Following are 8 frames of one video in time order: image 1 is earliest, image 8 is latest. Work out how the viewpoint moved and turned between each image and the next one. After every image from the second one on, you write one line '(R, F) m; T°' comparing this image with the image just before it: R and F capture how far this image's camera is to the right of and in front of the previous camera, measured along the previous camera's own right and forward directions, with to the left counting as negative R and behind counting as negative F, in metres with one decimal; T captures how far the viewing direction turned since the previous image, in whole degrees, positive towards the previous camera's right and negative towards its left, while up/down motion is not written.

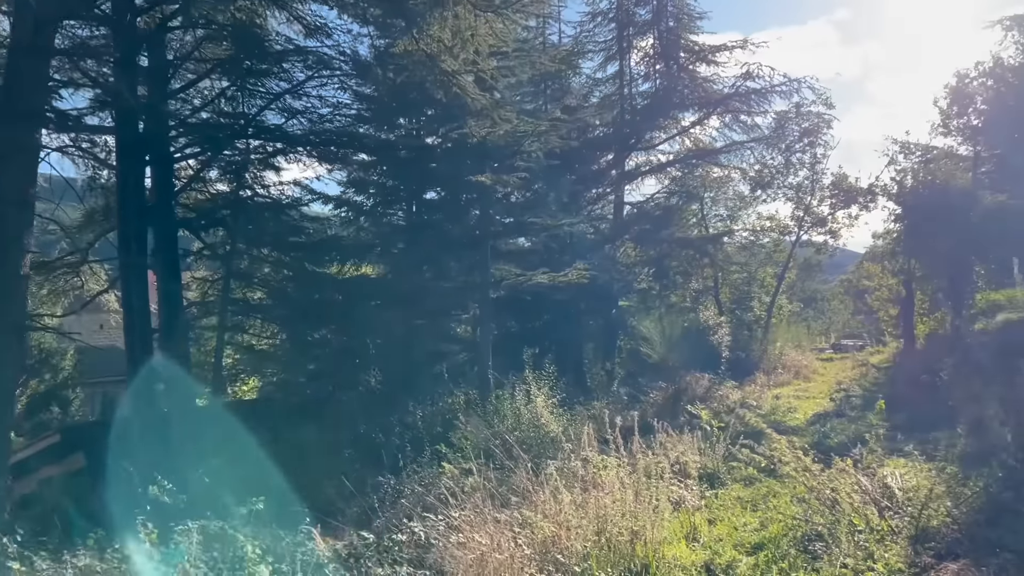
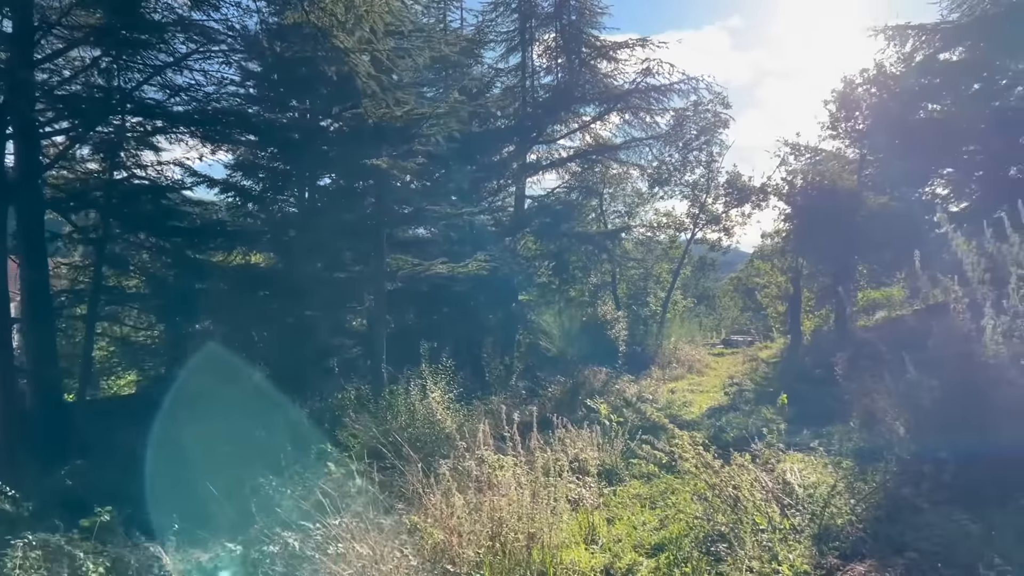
(0.0, +0.3) m; +7°
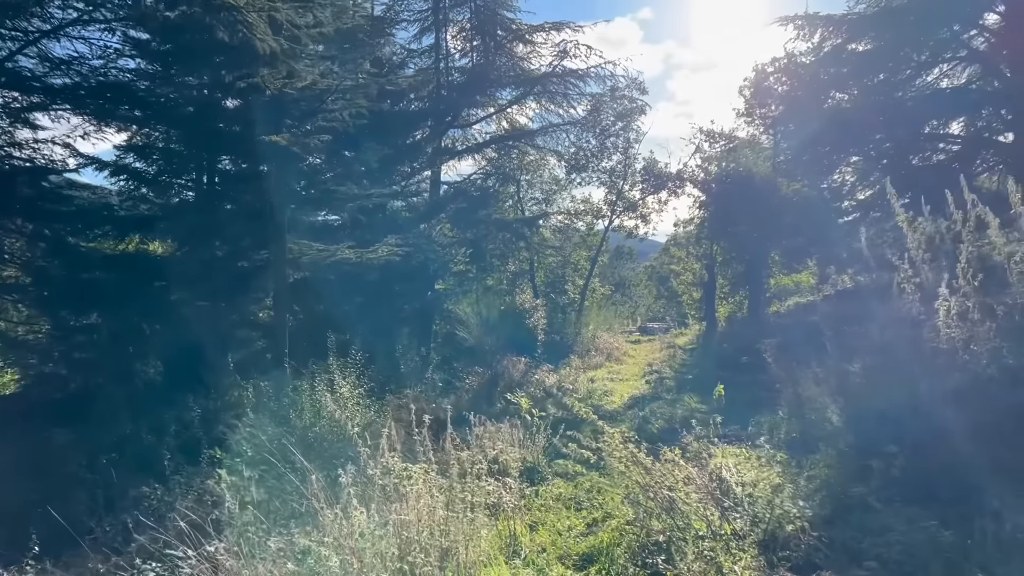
(0.0, +0.5) m; +6°
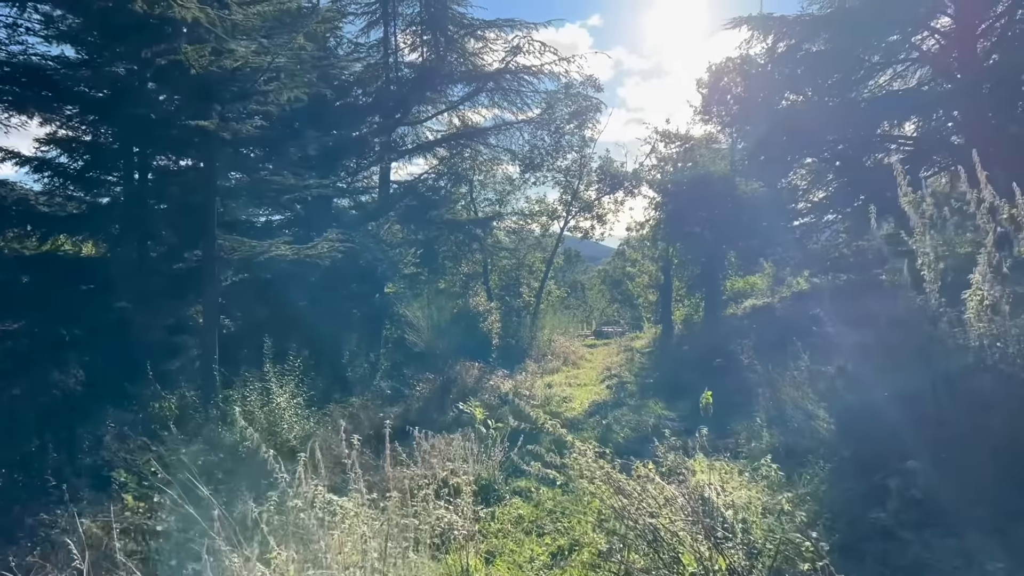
(0.0, +0.7) m; +3°
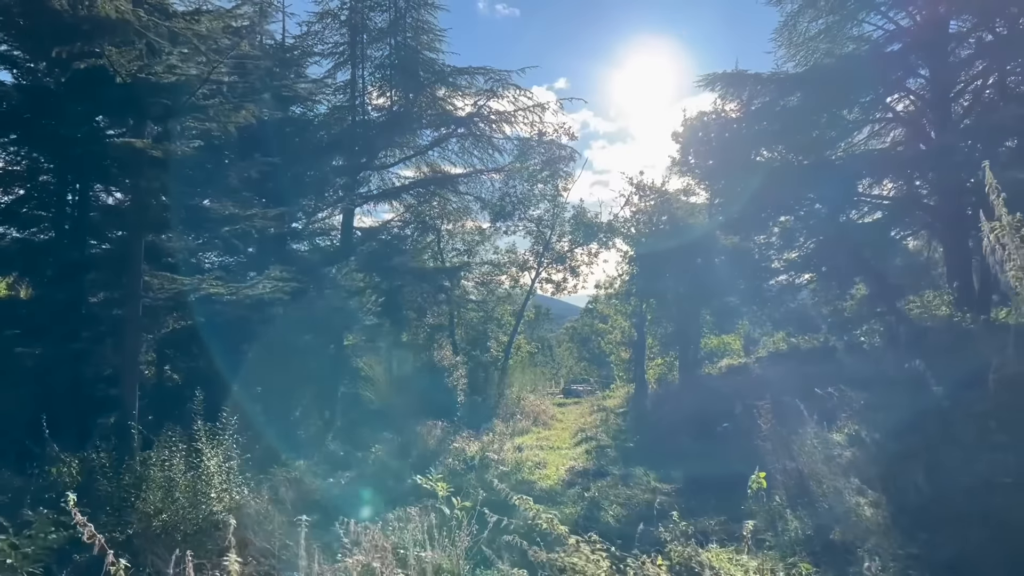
(0.0, +1.0) m; +2°
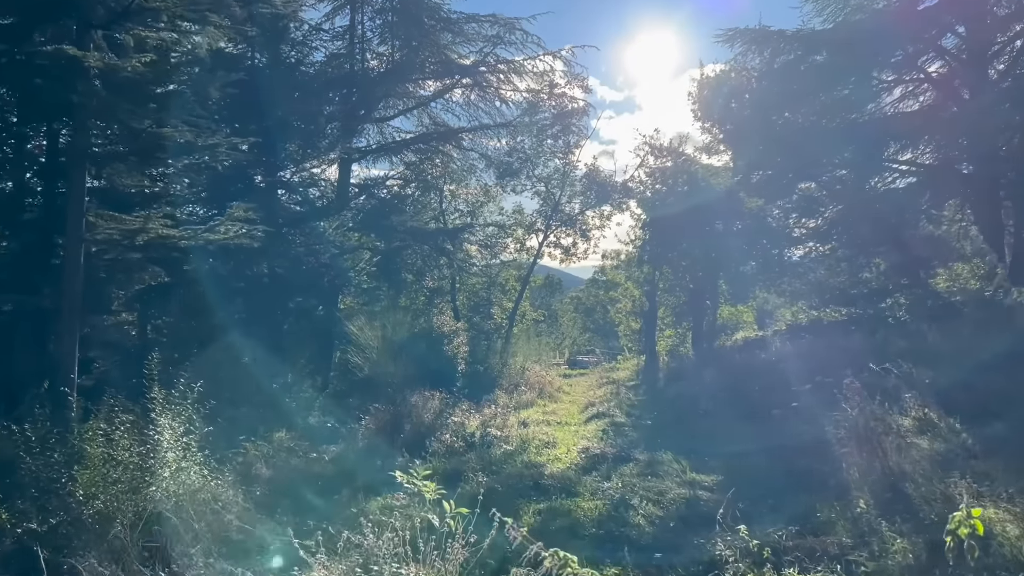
(-0.1, +1.2) m; 0°
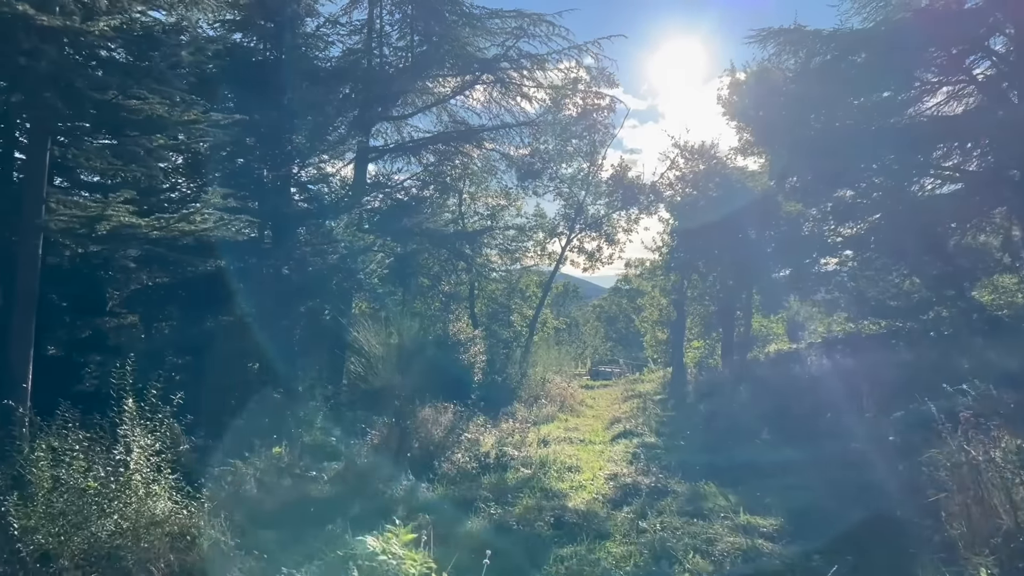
(0.0, +0.9) m; -1°
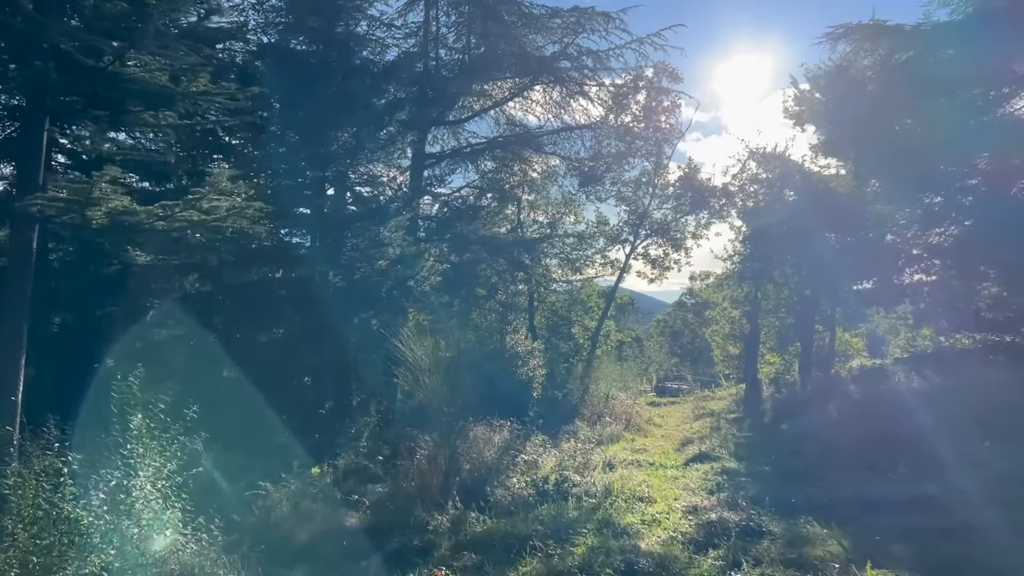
(0.0, +0.9) m; -4°
